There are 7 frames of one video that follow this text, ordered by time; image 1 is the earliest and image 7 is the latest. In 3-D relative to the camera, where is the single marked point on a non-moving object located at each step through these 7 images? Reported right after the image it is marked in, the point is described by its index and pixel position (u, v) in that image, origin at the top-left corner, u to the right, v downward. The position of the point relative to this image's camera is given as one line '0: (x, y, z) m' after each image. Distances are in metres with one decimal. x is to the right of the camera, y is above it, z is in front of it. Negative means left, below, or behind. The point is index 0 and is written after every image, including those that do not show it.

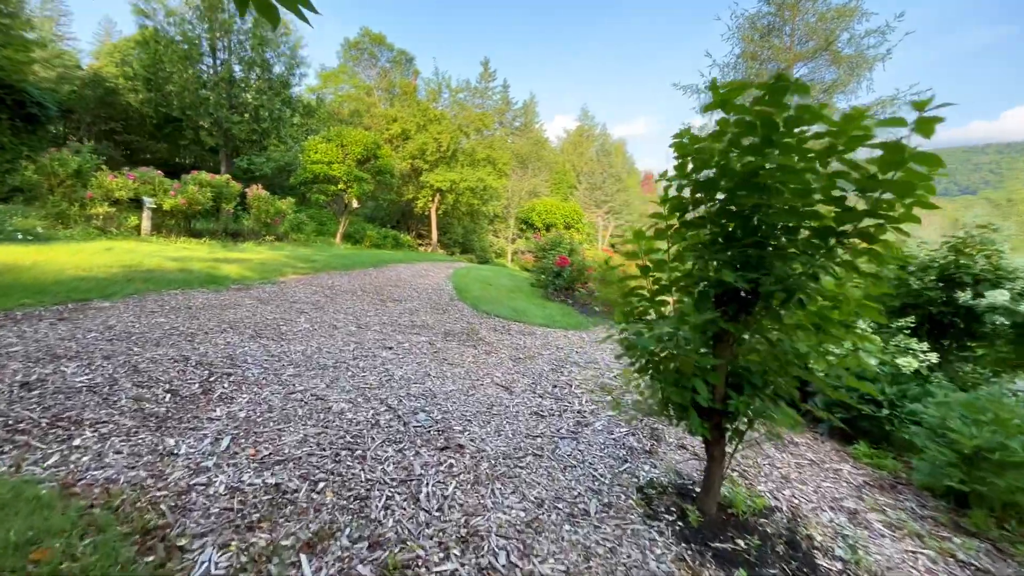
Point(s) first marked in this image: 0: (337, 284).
0: (-2.5, 0.0, +6.7) m
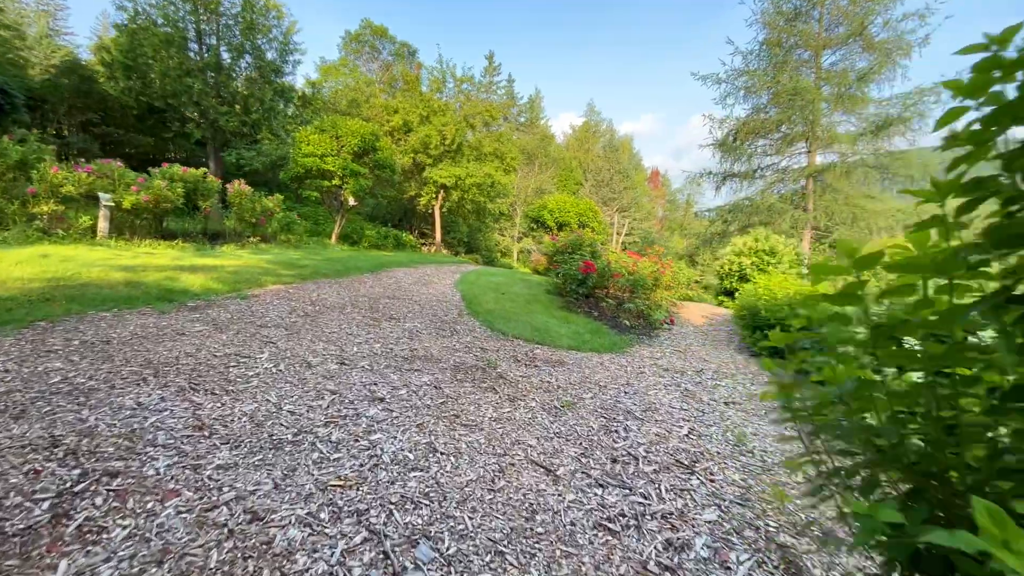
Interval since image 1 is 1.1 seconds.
0: (-2.3, -0.1, +5.6) m
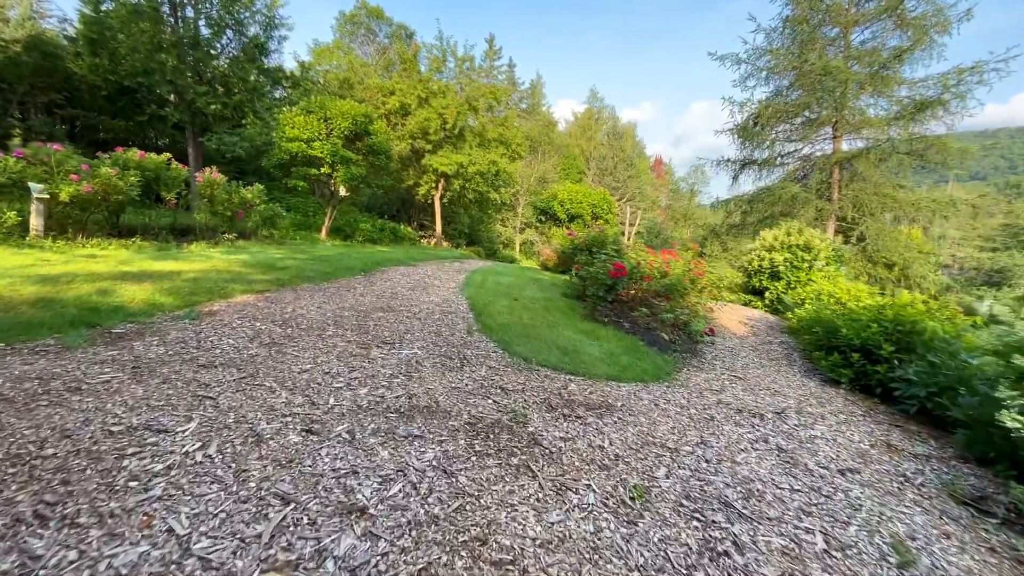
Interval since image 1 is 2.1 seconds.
0: (-2.1, -0.2, +4.5) m
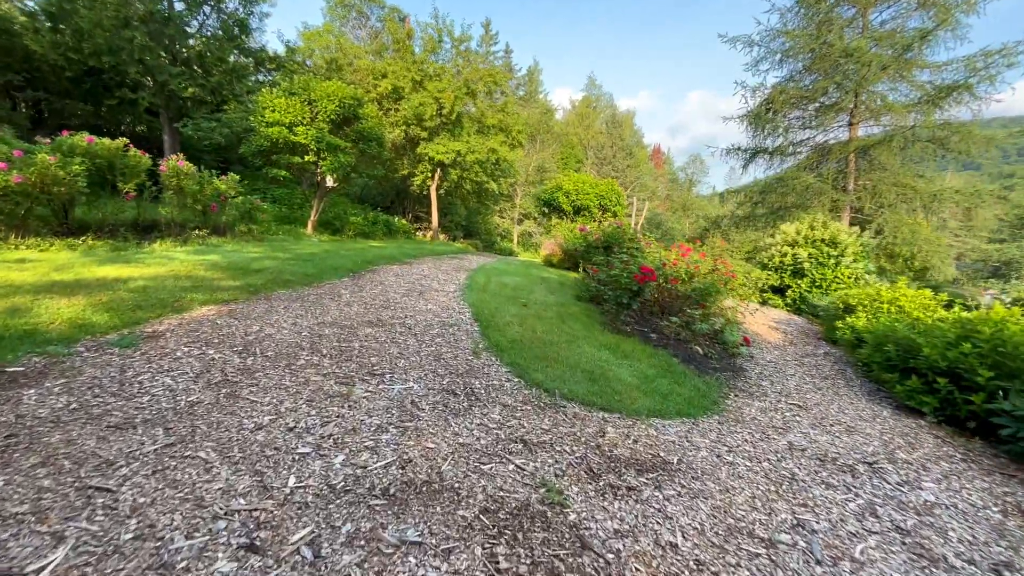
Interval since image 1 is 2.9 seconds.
0: (-1.9, -0.4, +3.7) m
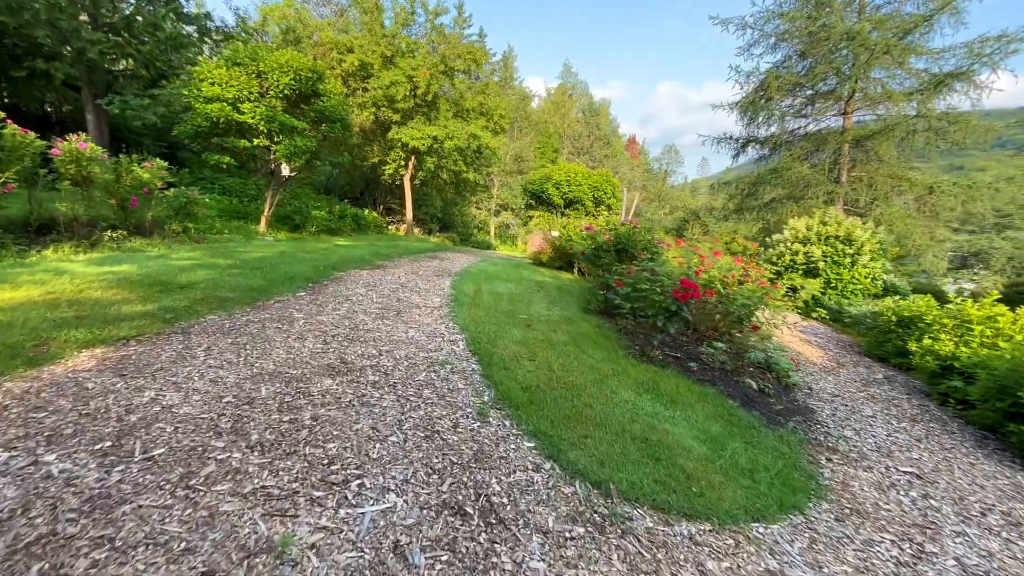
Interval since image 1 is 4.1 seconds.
0: (-1.8, -0.6, +2.4) m
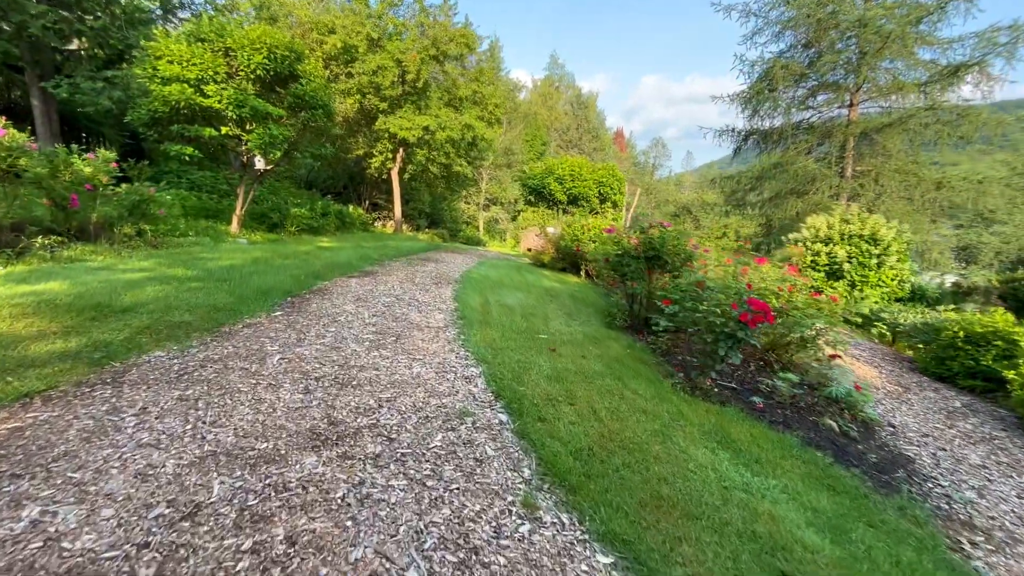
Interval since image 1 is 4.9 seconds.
0: (-1.5, -0.8, +1.5) m
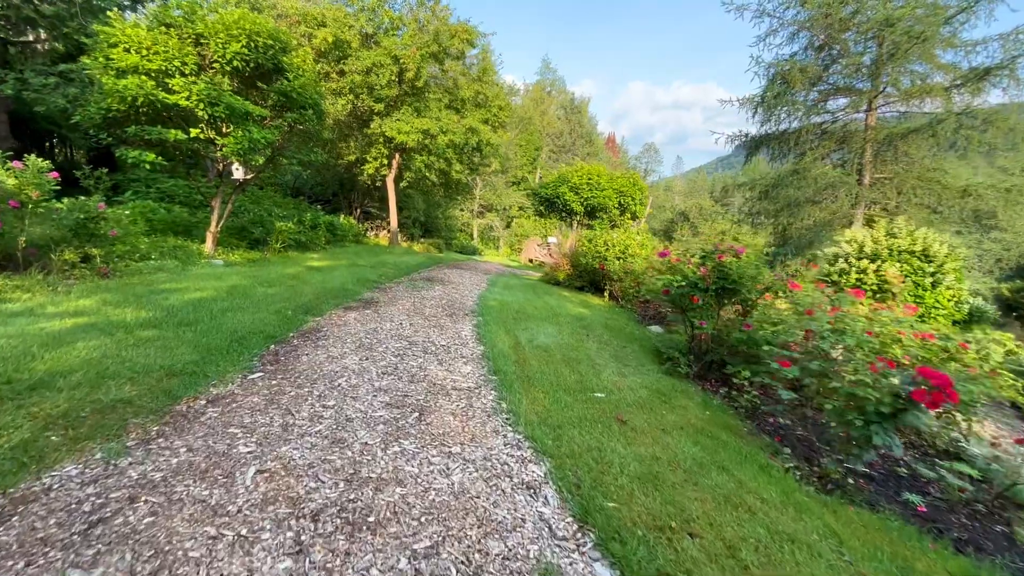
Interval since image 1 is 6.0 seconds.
0: (-1.0, -1.1, +0.5) m
